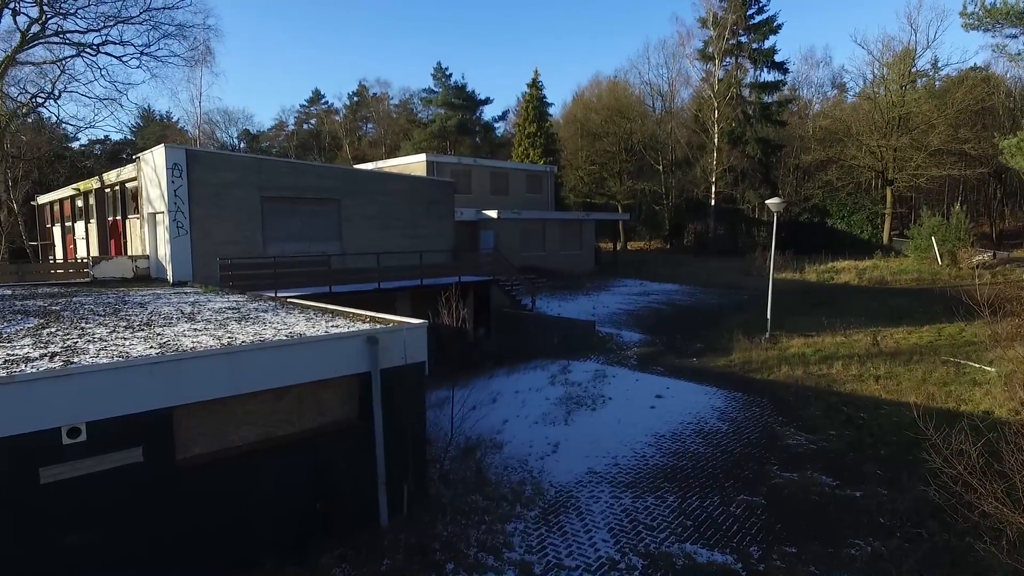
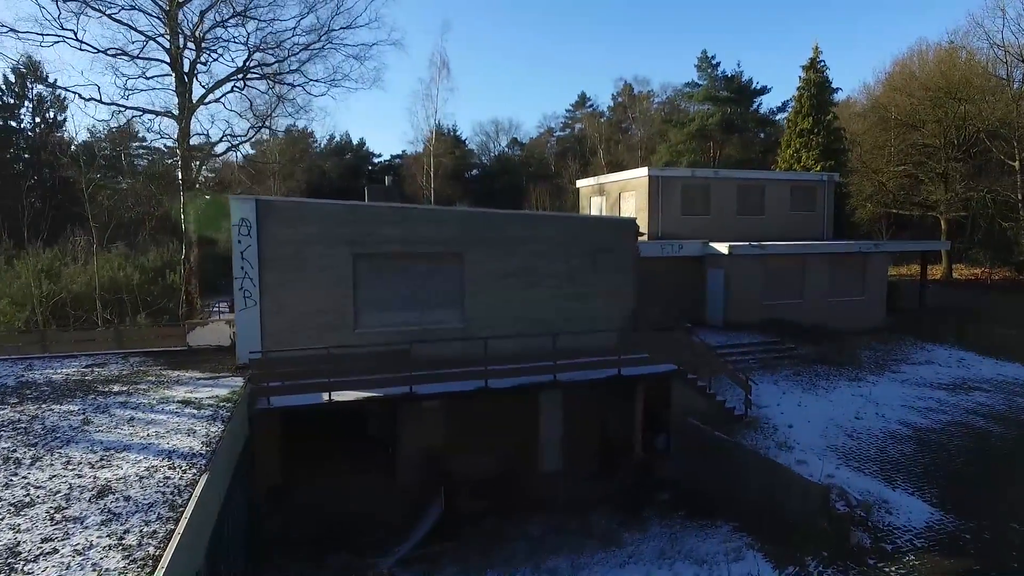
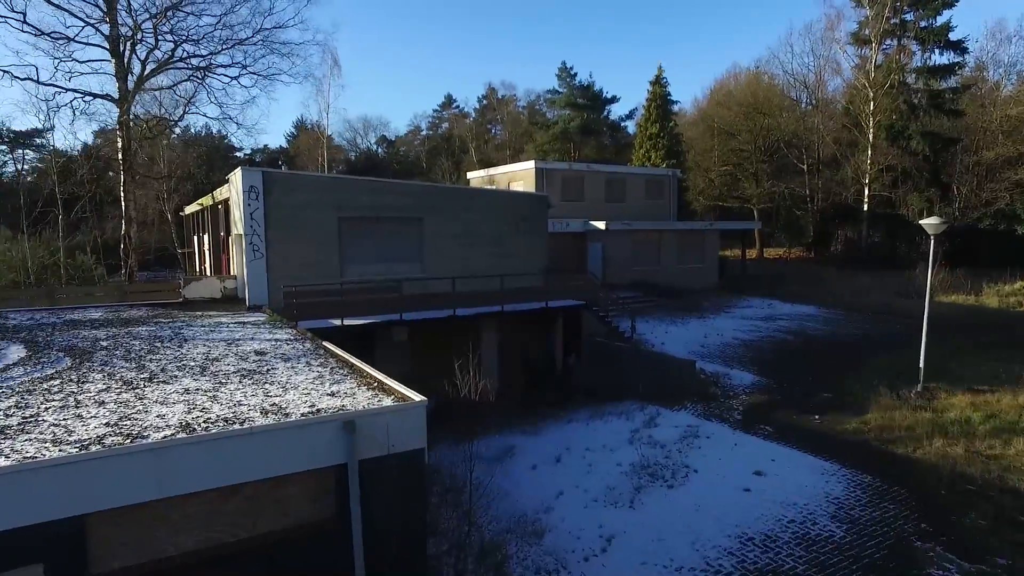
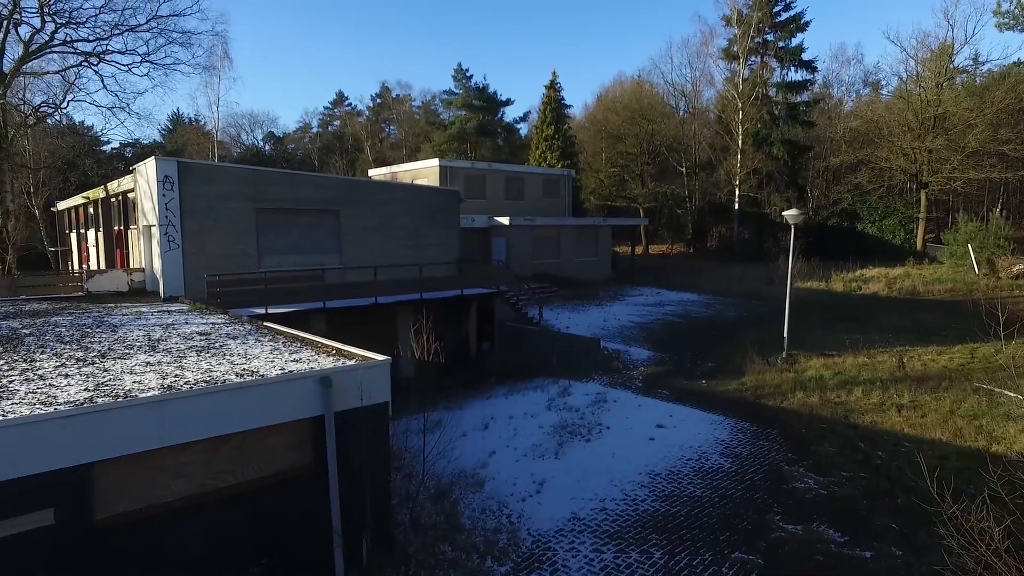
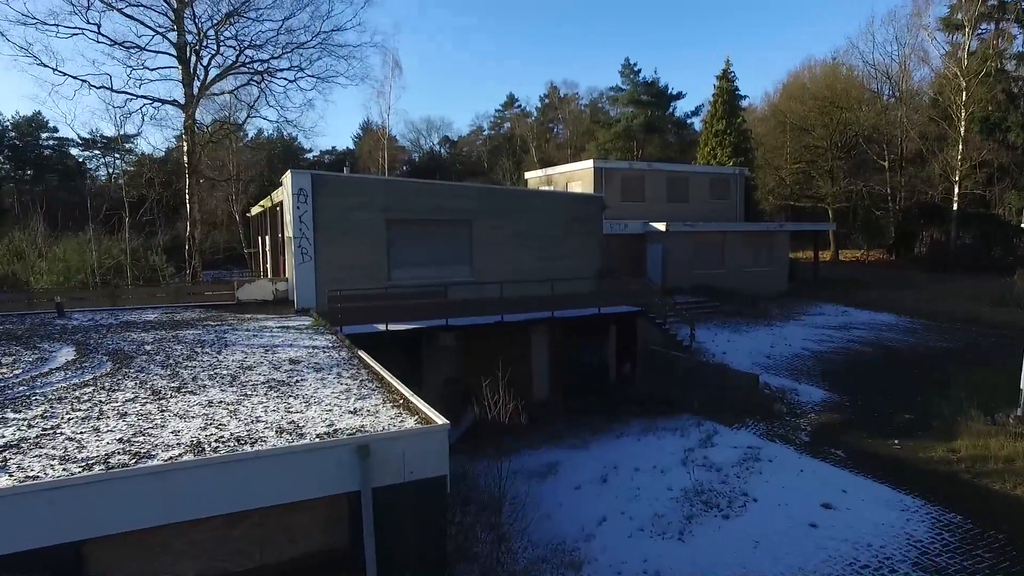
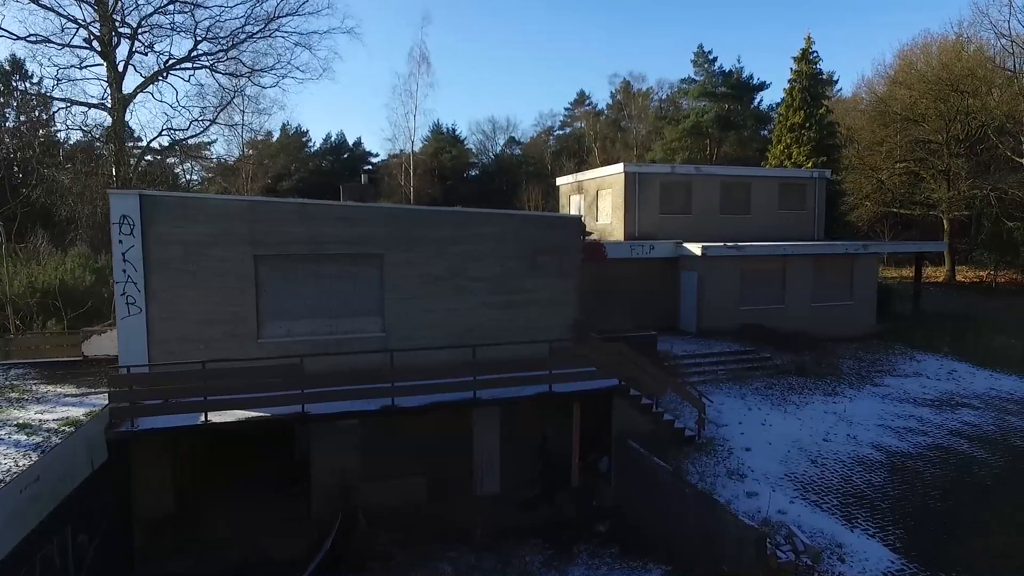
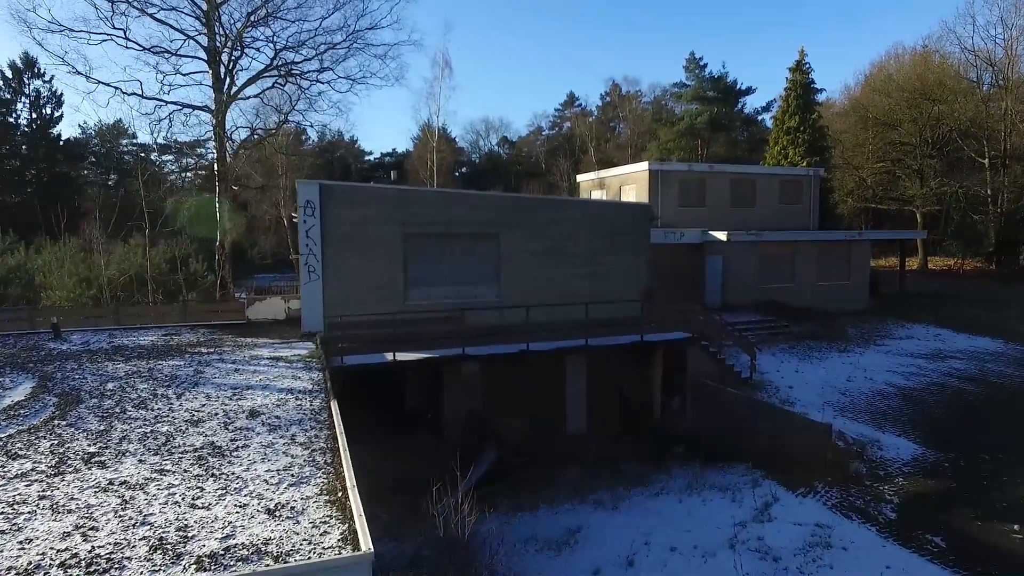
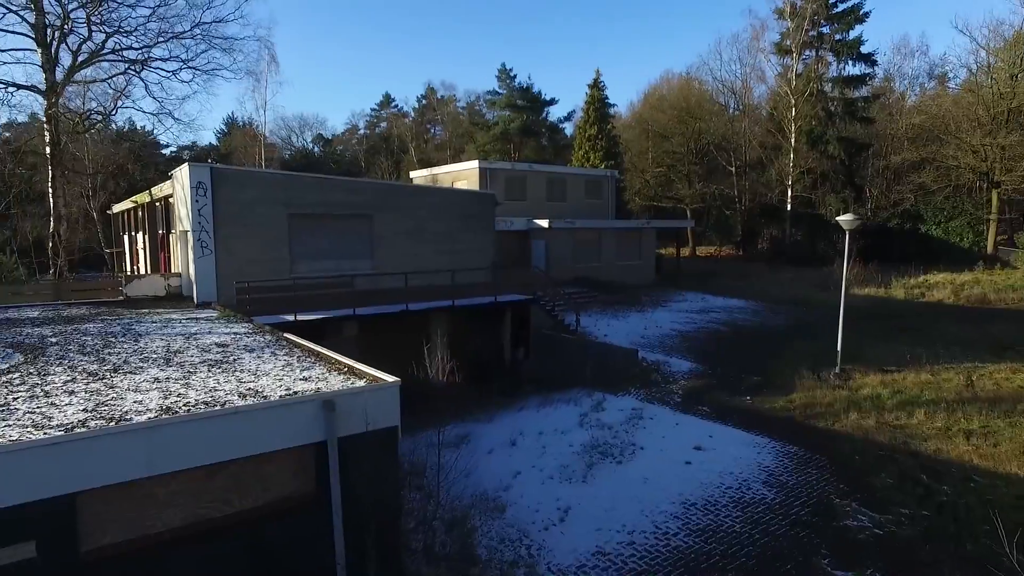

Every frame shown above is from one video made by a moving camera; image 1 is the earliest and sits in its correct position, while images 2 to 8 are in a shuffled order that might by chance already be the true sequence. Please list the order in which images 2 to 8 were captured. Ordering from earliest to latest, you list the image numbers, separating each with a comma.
4, 8, 3, 5, 7, 2, 6
